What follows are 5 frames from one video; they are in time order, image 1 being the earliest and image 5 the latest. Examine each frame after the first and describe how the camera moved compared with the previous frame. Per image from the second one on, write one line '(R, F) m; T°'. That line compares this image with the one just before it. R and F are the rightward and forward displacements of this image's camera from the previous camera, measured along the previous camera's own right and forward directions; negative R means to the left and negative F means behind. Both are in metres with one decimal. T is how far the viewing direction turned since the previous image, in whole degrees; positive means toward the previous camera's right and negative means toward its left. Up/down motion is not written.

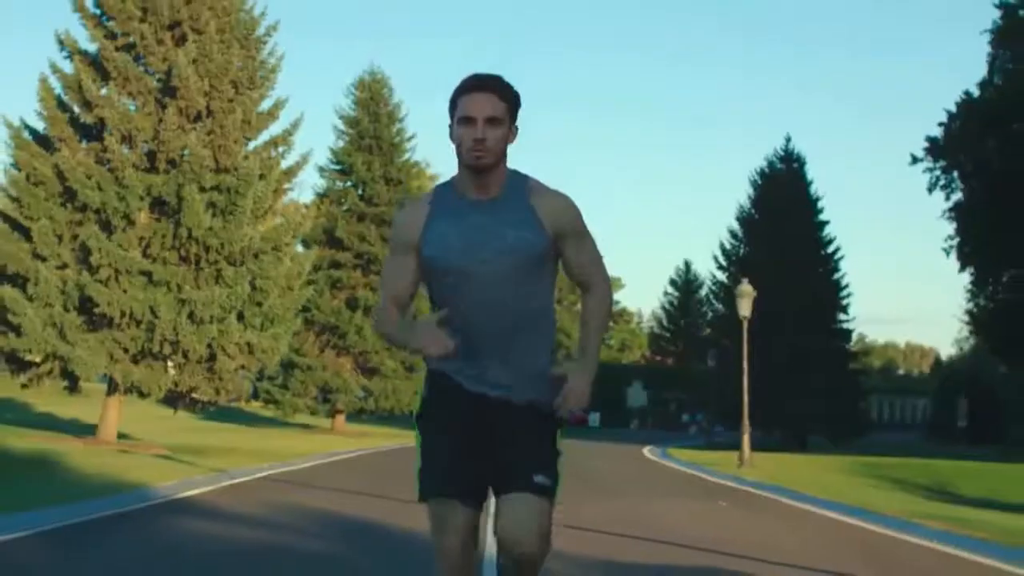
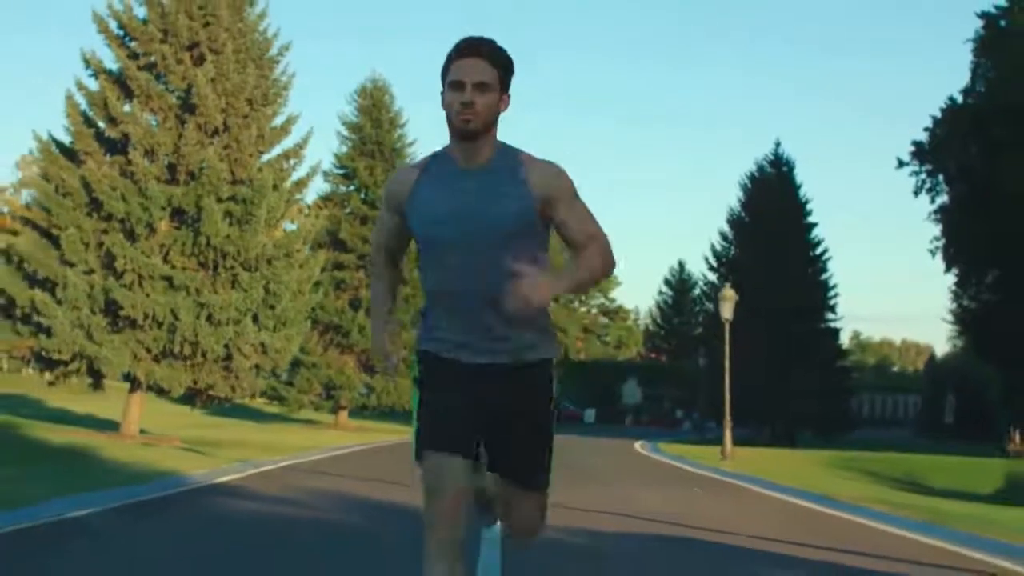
(0.0, -1.7) m; 0°
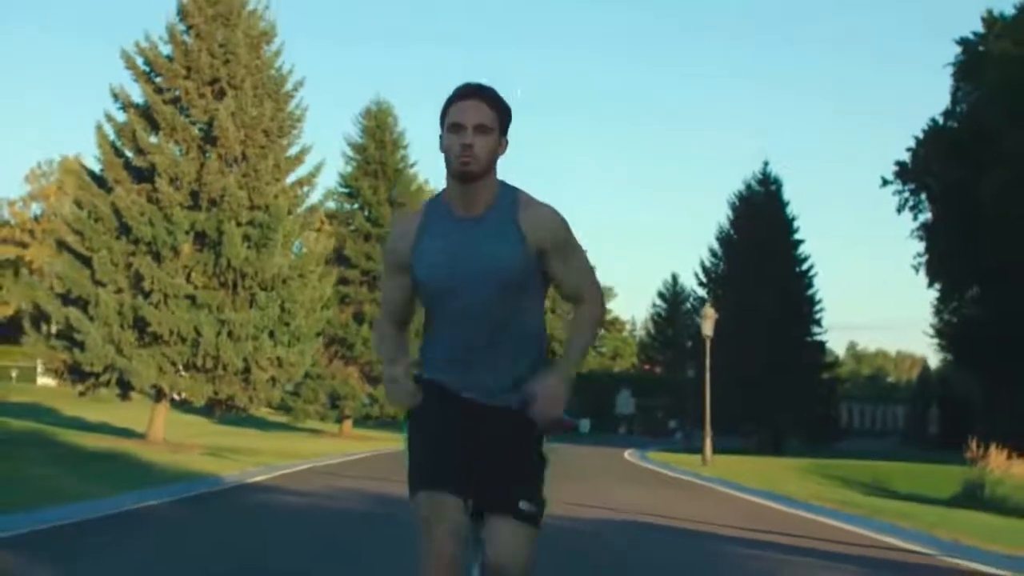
(0.0, -2.2) m; 0°
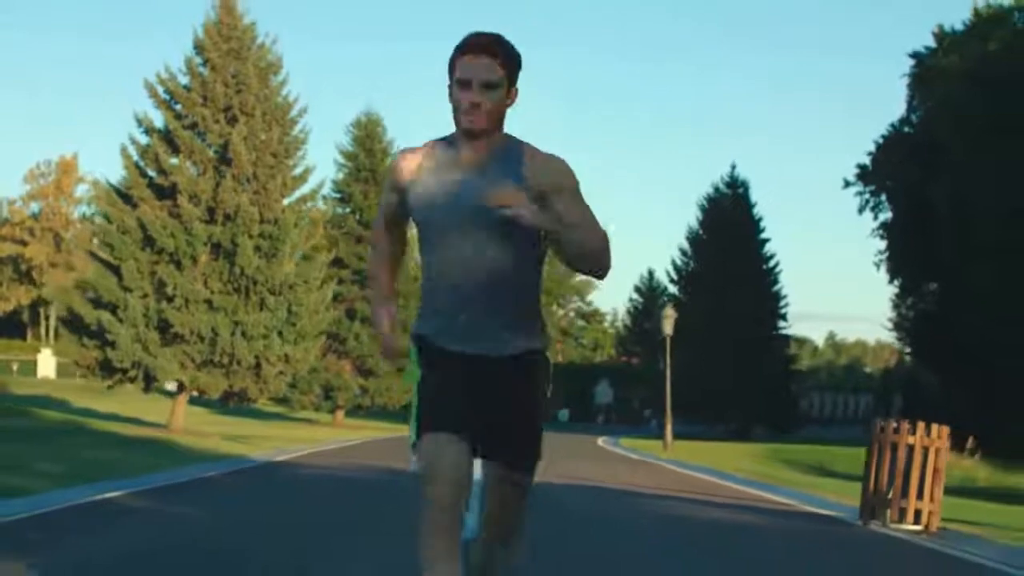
(0.0, -3.7) m; +1°
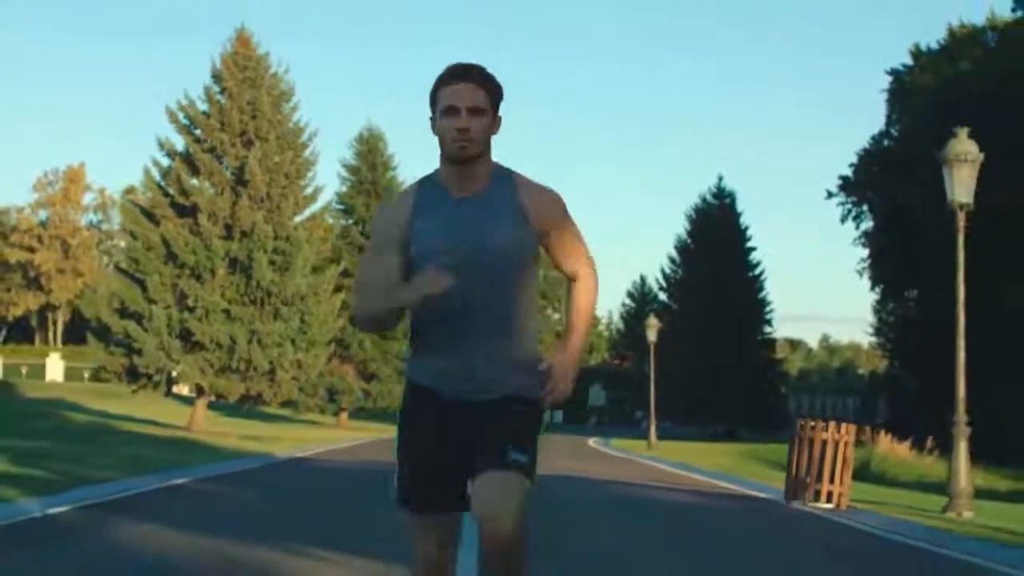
(0.0, -2.6) m; 0°
